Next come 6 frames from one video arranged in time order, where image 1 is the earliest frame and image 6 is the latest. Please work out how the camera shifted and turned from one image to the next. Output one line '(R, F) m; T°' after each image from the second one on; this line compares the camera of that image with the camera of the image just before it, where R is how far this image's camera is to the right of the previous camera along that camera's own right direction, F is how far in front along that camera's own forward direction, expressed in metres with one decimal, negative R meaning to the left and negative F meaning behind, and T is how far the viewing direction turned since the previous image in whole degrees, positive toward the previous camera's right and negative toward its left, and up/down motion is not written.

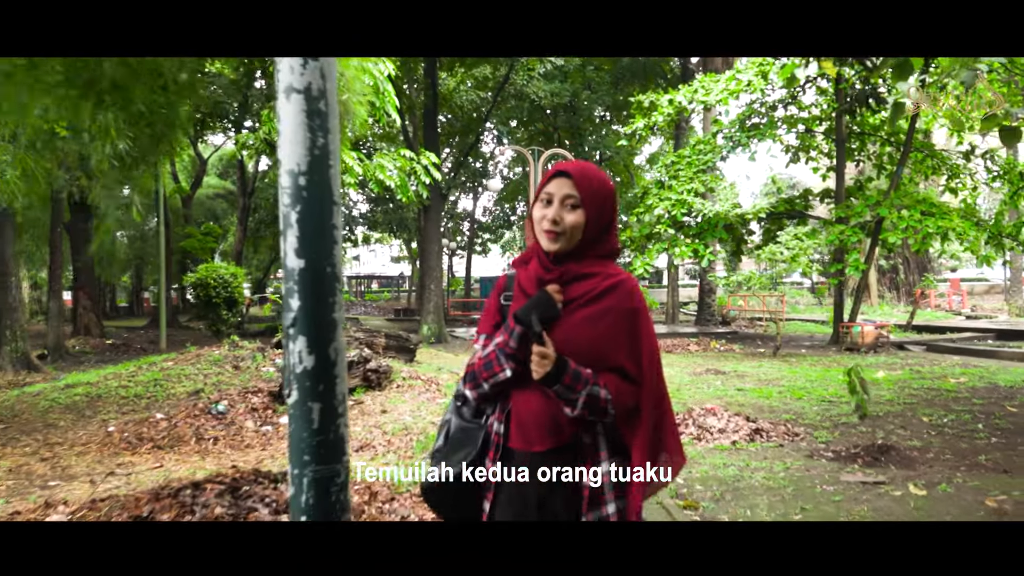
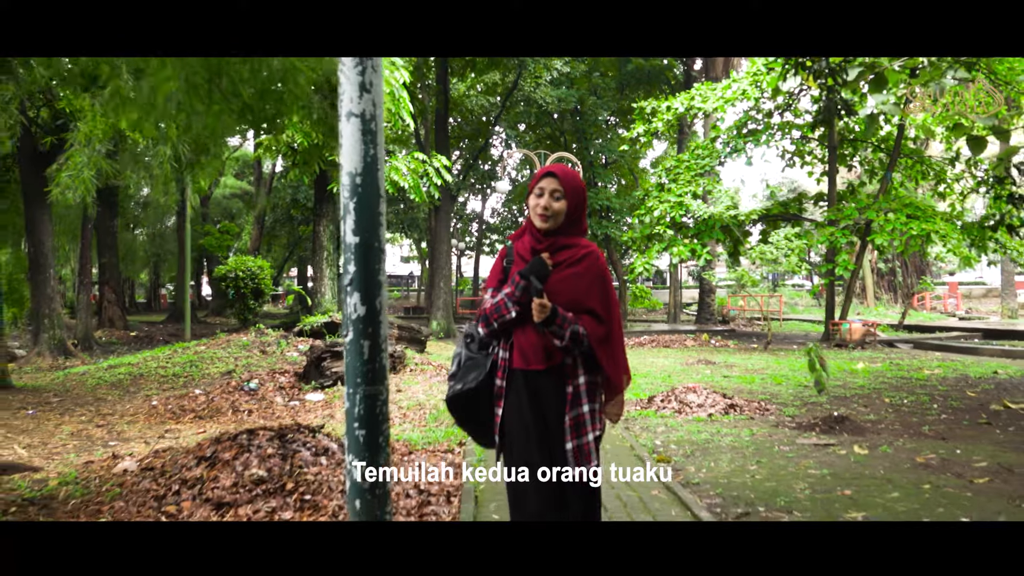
(0.0, -0.9) m; 0°
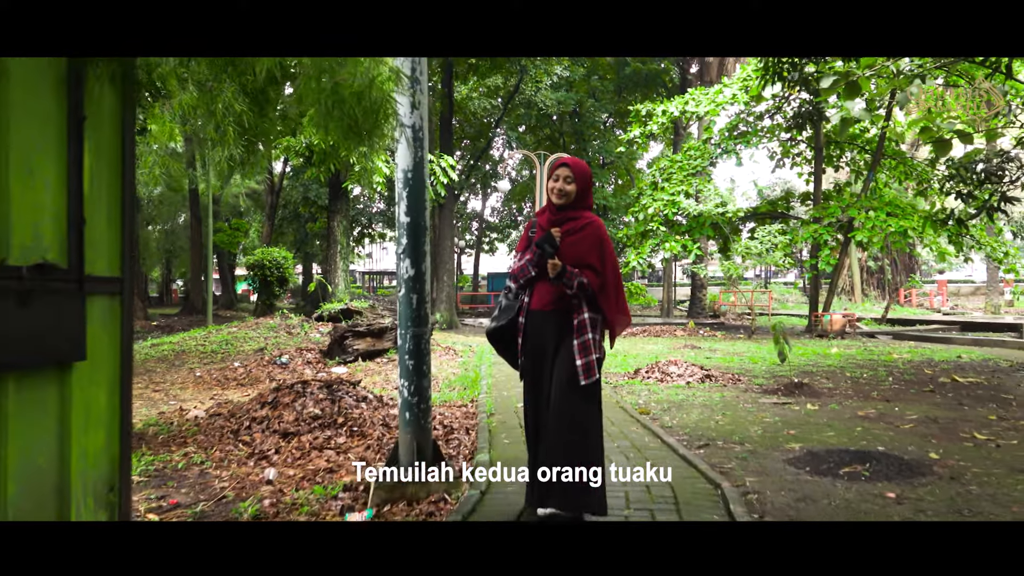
(-0.1, -1.1) m; 0°
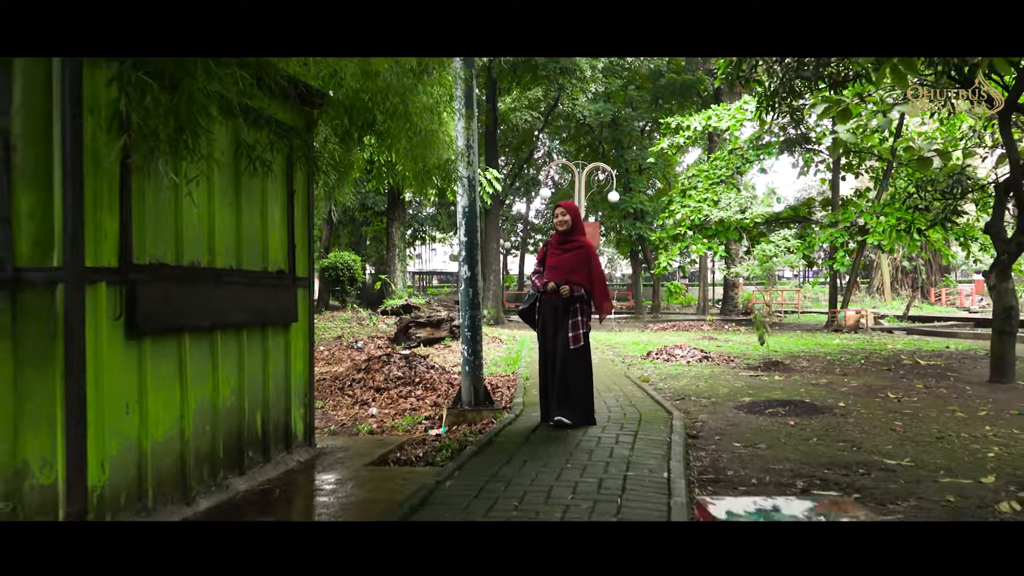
(+0.2, -2.1) m; -3°
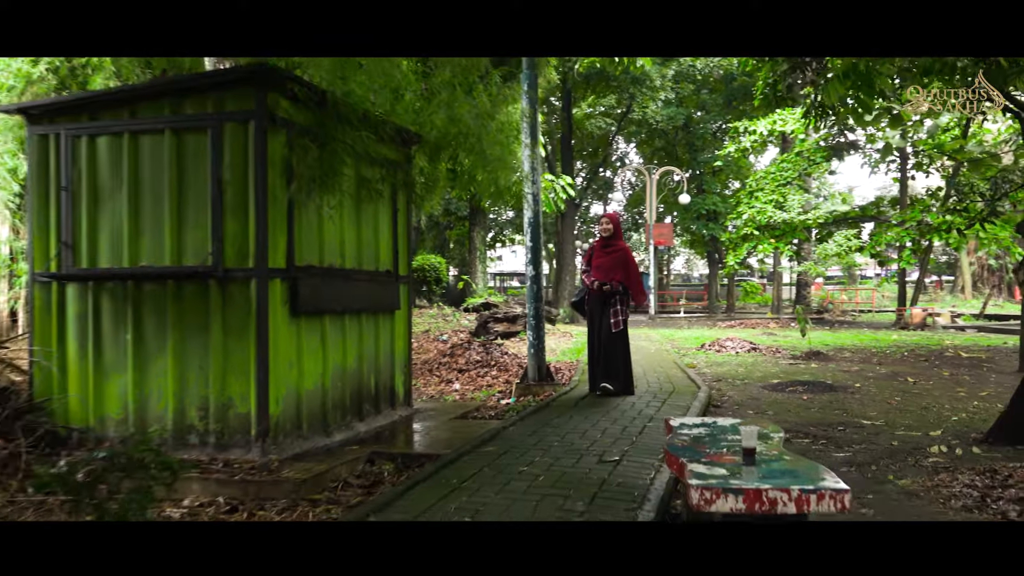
(+0.2, -1.4) m; -5°
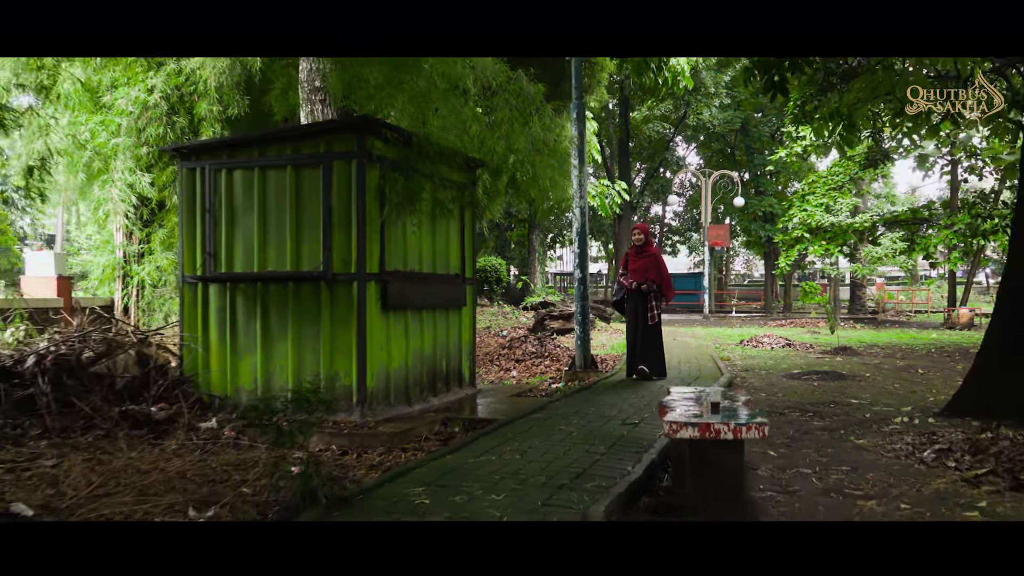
(+0.1, -1.2) m; -4°
